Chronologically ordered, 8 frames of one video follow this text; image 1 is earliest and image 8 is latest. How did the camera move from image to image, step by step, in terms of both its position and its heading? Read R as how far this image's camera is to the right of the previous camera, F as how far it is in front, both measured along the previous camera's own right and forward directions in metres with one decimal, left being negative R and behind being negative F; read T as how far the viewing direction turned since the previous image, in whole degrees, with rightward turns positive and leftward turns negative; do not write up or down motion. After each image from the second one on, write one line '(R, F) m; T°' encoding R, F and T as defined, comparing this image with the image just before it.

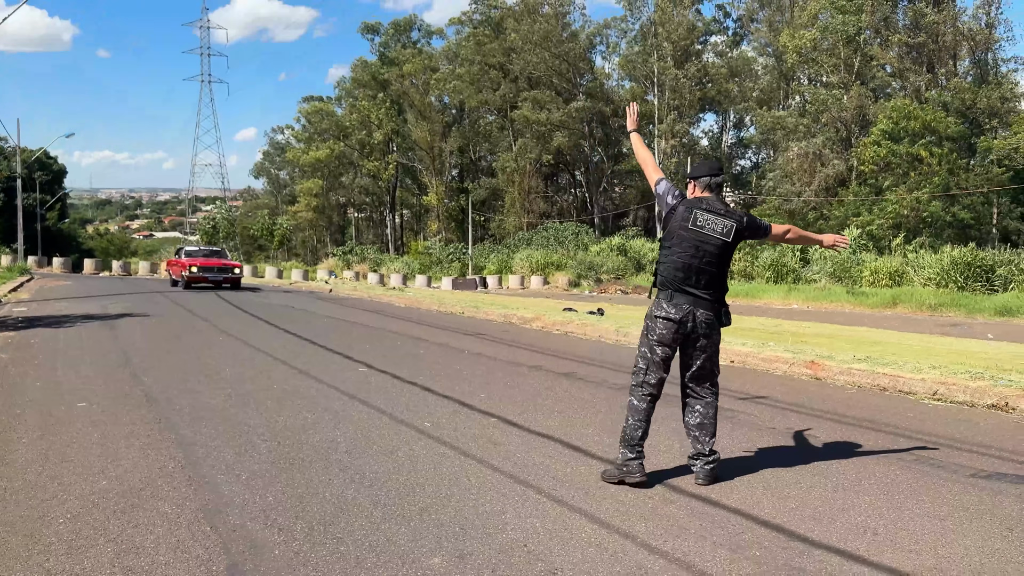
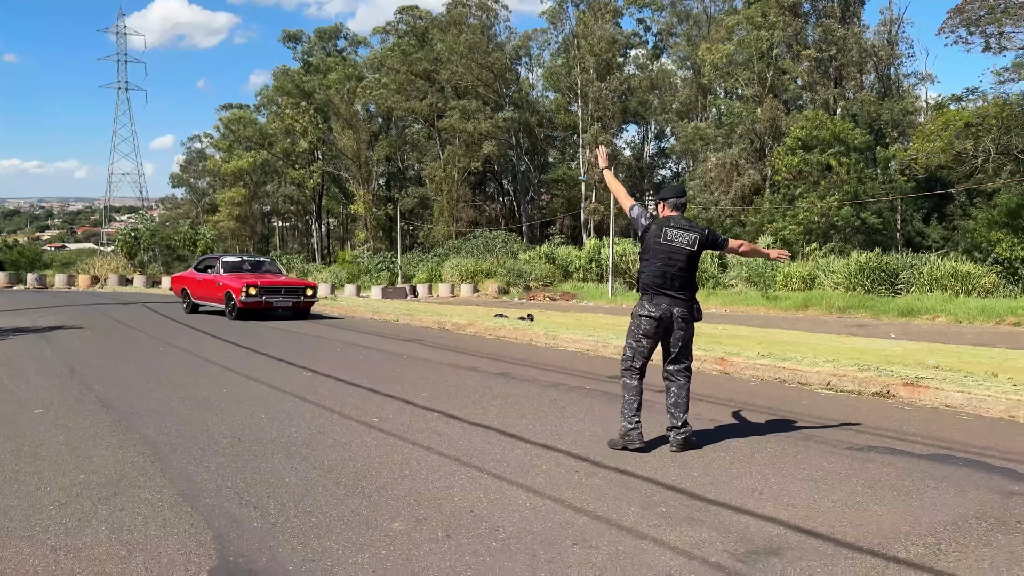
(-0.1, -0.6) m; +5°
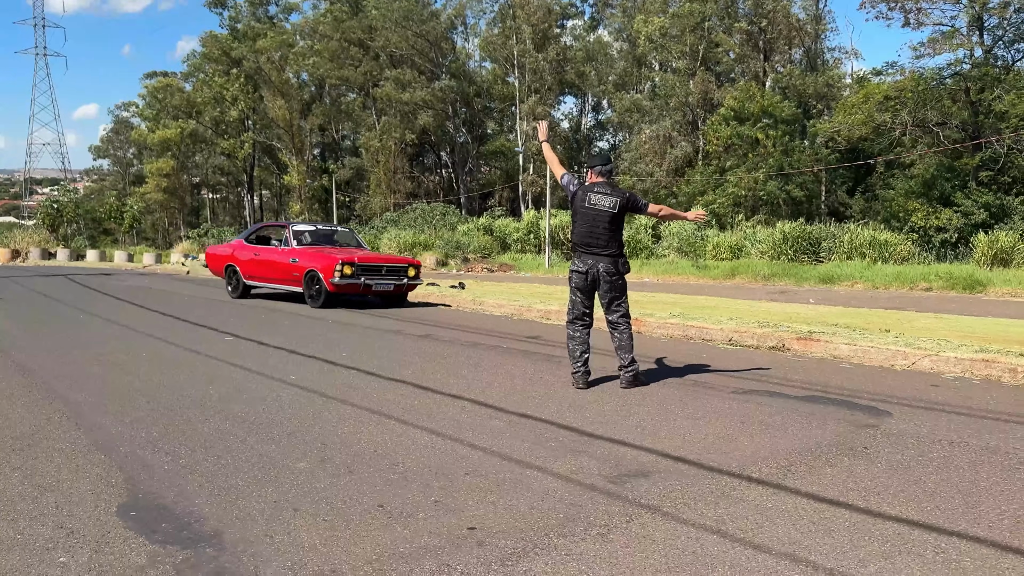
(+0.2, -0.3) m; +4°
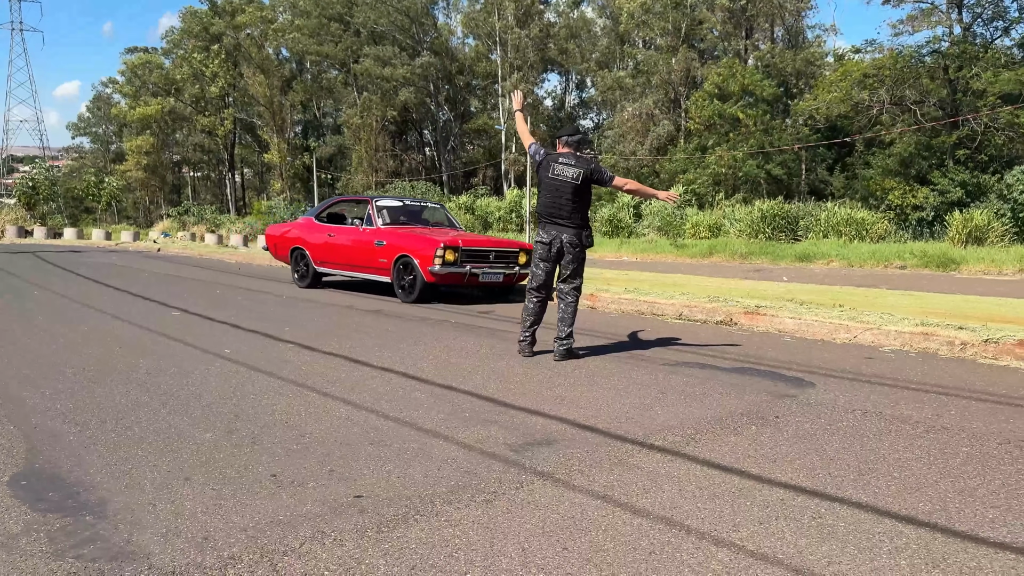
(+0.4, 0.0) m; +1°
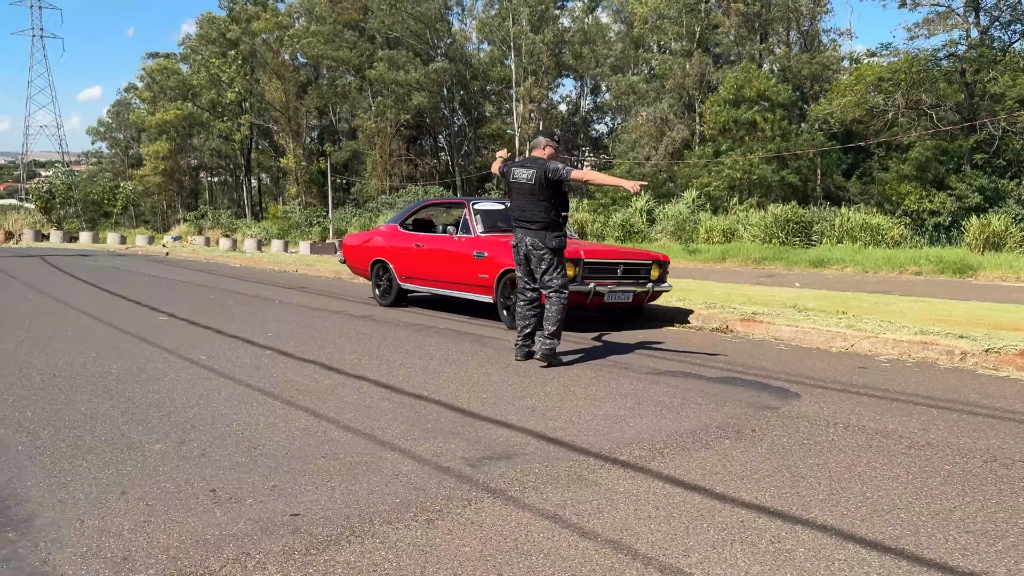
(+0.3, +0.2) m; -1°
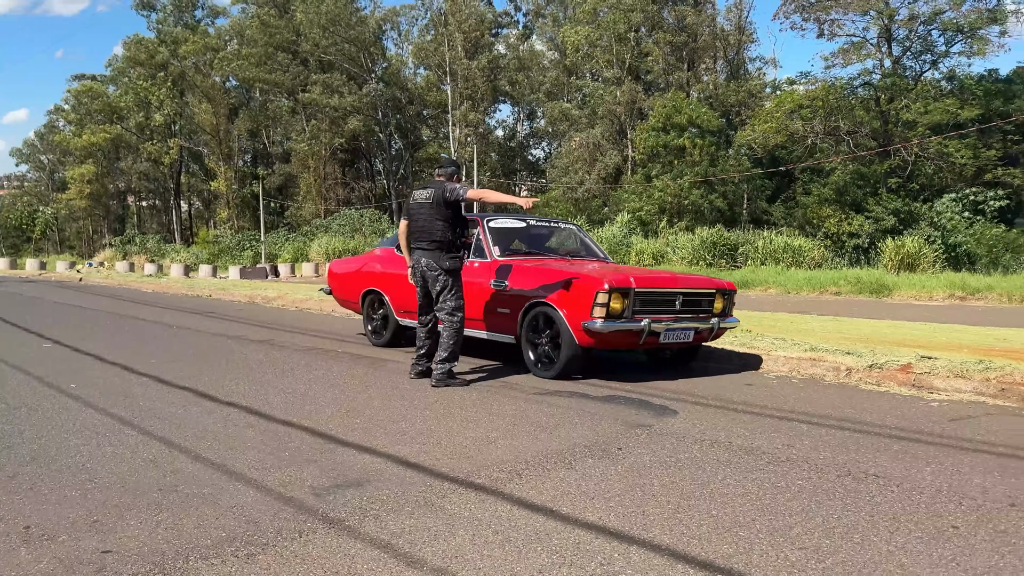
(+0.4, +0.1) m; +4°
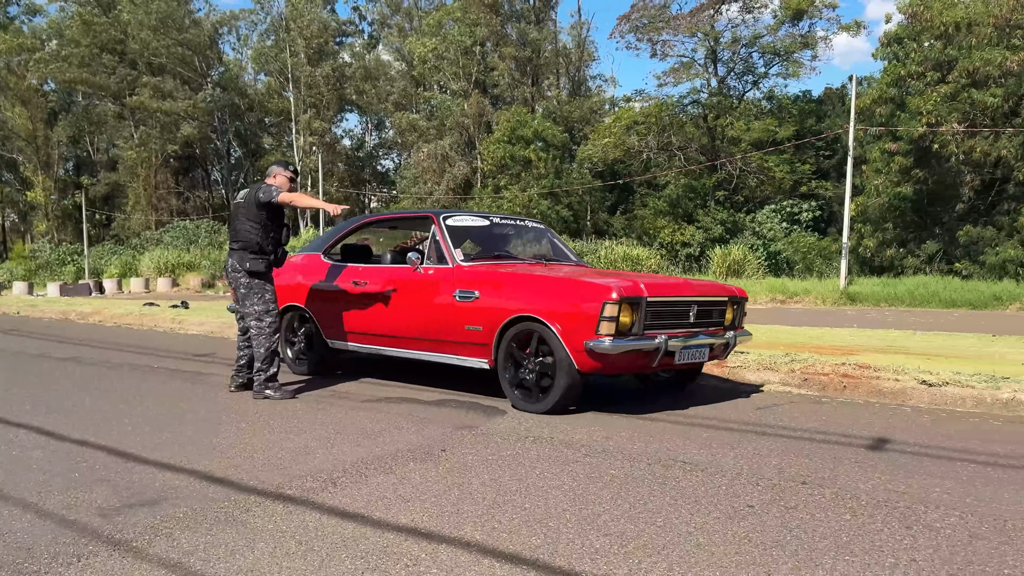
(+0.2, 0.0) m; +10°
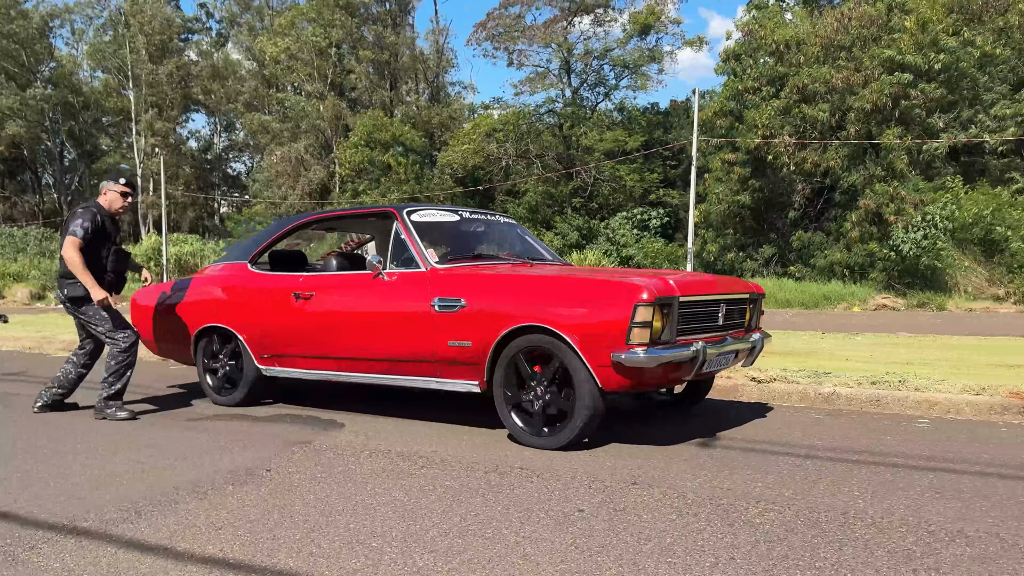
(+0.2, +0.1) m; +9°
